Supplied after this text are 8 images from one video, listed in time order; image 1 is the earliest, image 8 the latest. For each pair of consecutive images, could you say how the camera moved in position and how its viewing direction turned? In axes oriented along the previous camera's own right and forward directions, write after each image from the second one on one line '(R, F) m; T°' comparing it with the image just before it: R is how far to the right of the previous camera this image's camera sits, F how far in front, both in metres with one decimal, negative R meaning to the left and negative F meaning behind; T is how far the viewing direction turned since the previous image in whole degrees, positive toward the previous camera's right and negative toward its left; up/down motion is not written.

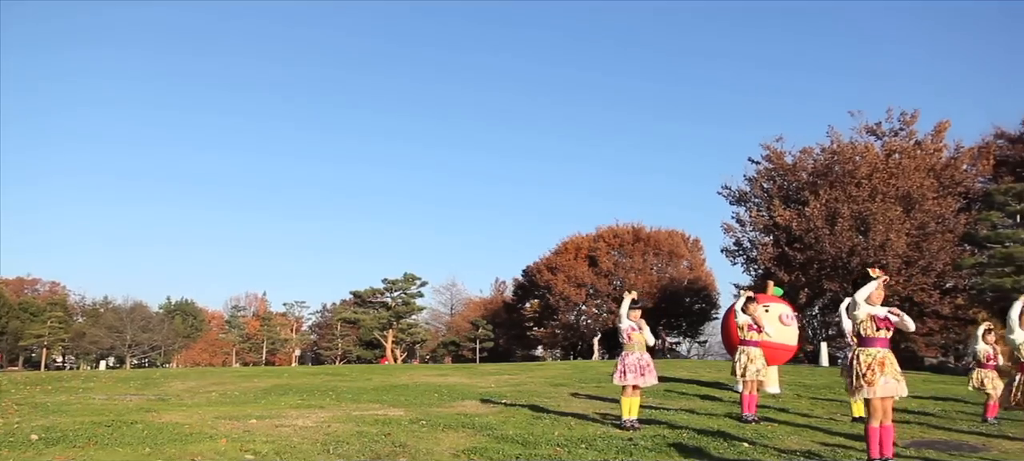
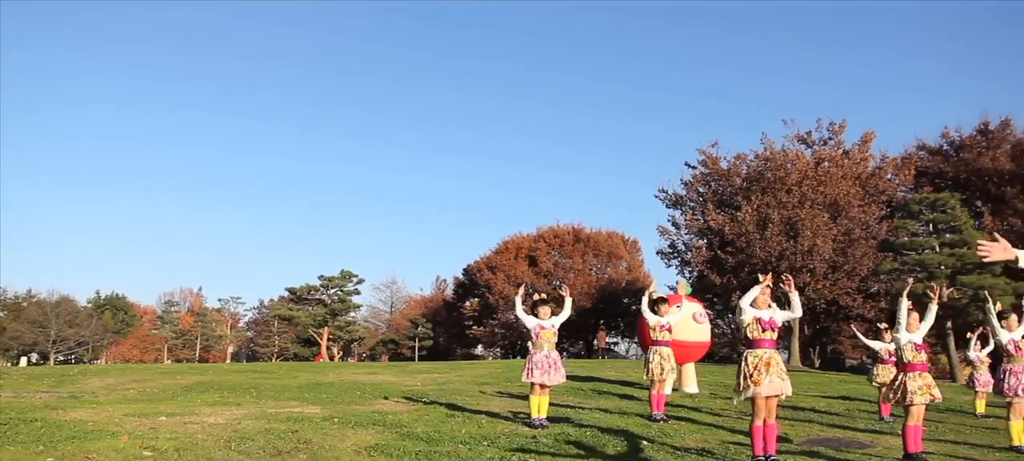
(+0.3, -0.2) m; +4°
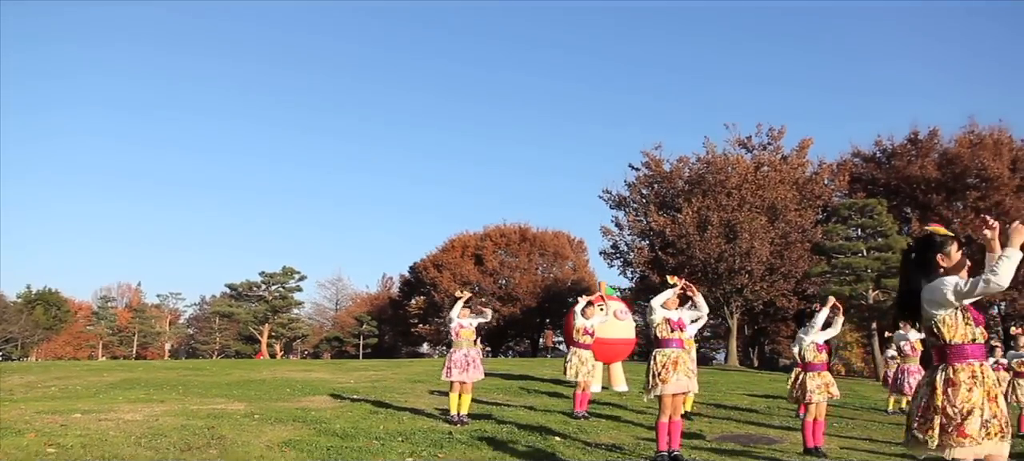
(+0.3, -0.2) m; +4°
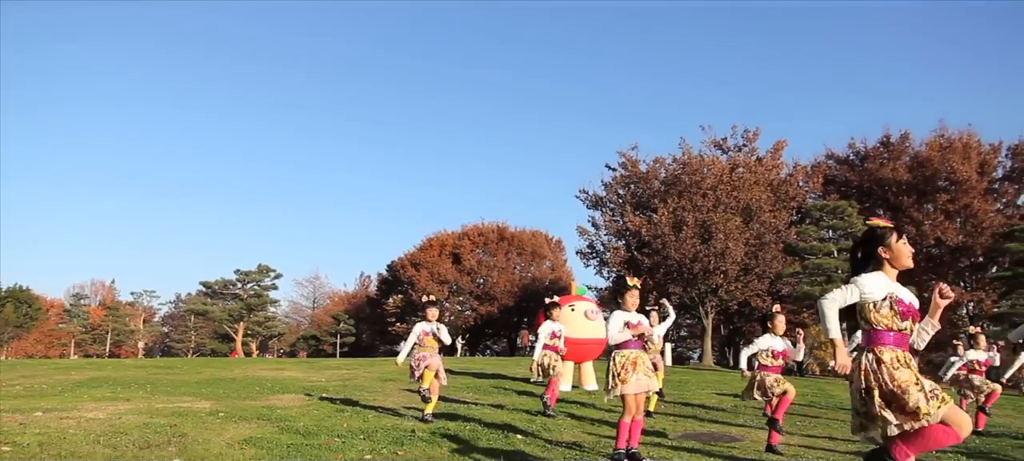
(+0.1, -0.1) m; +1°
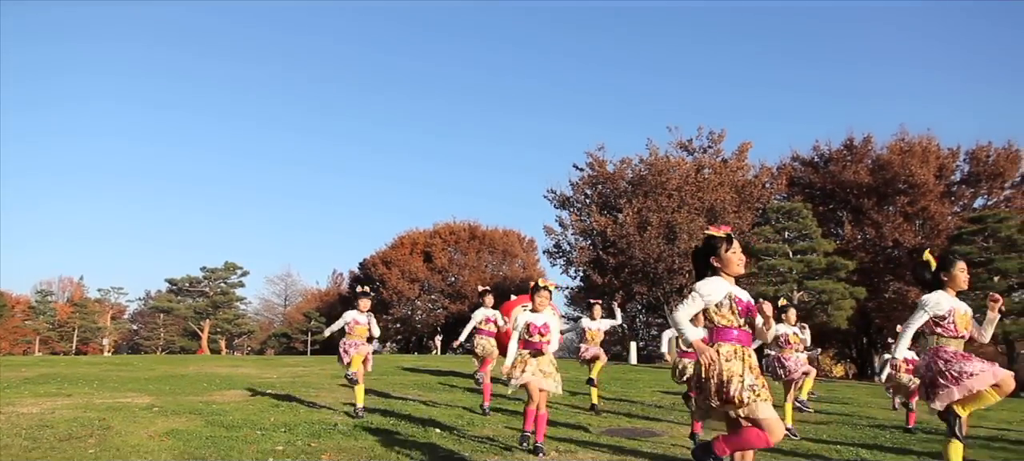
(+0.5, -0.4) m; +2°
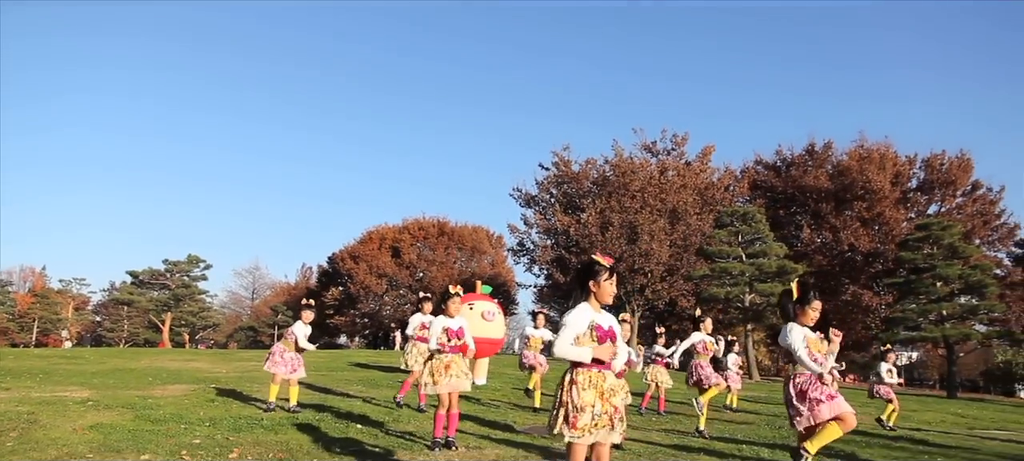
(+0.5, -0.4) m; +2°
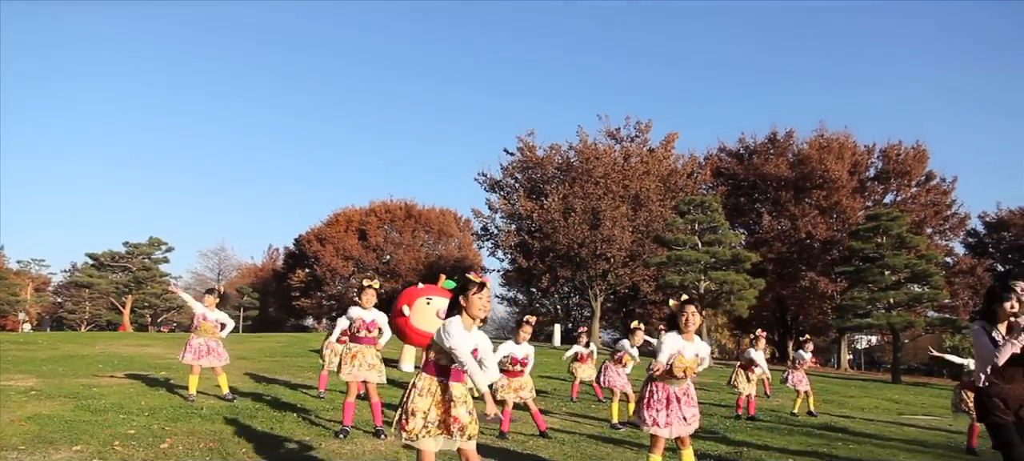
(+0.4, -0.3) m; +2°
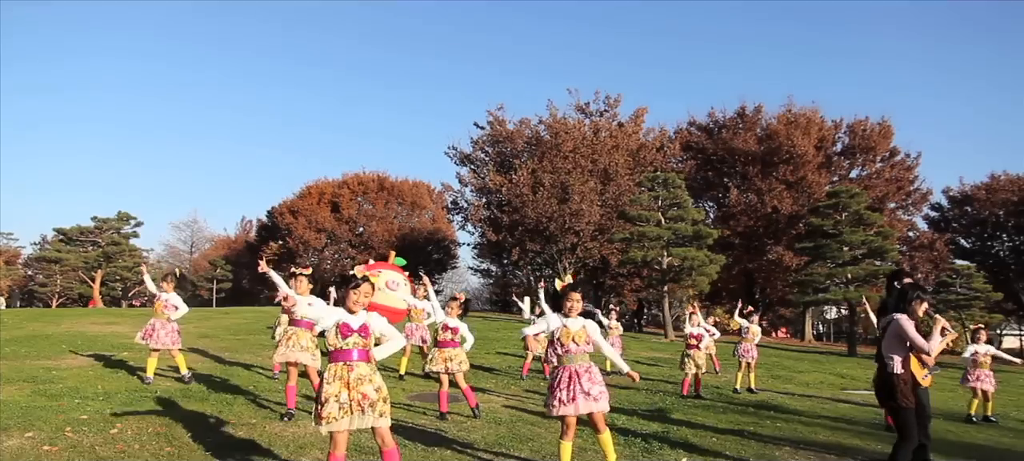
(+0.4, -0.4) m; +2°
